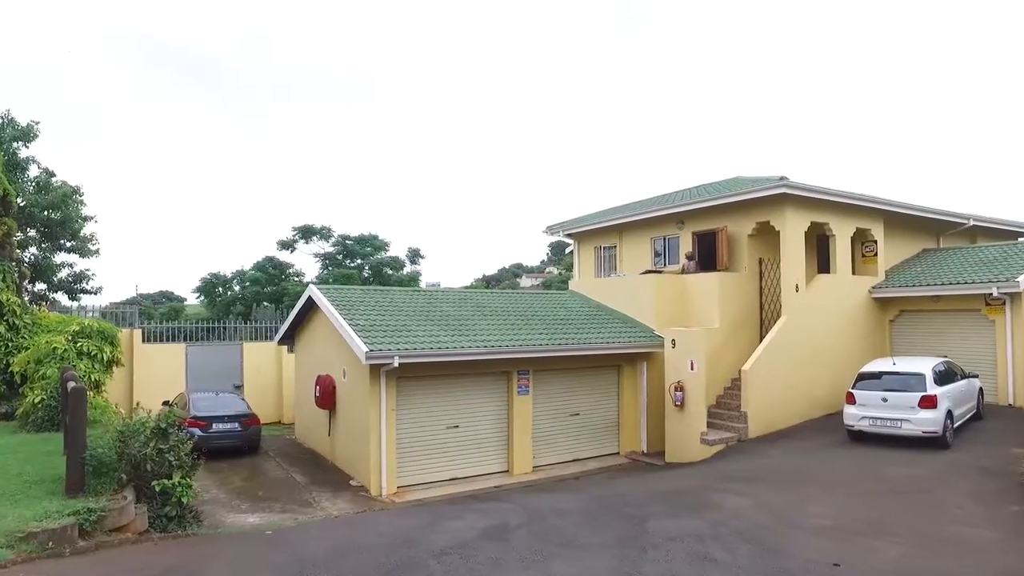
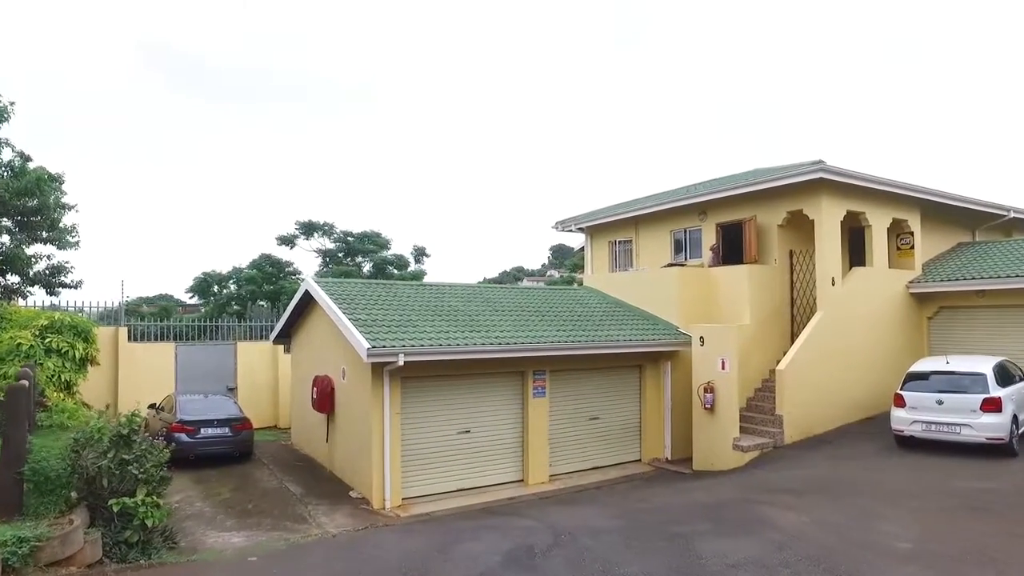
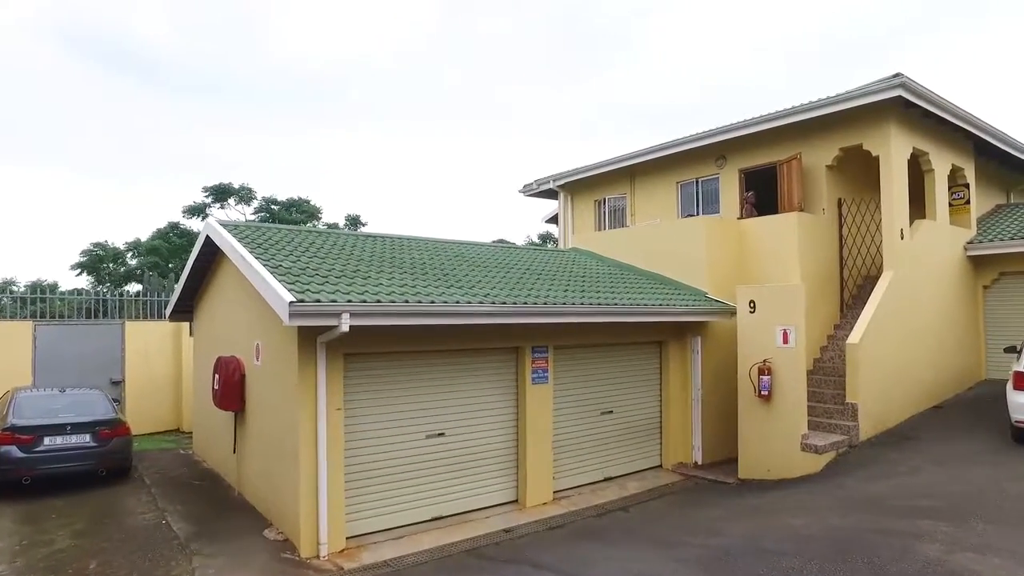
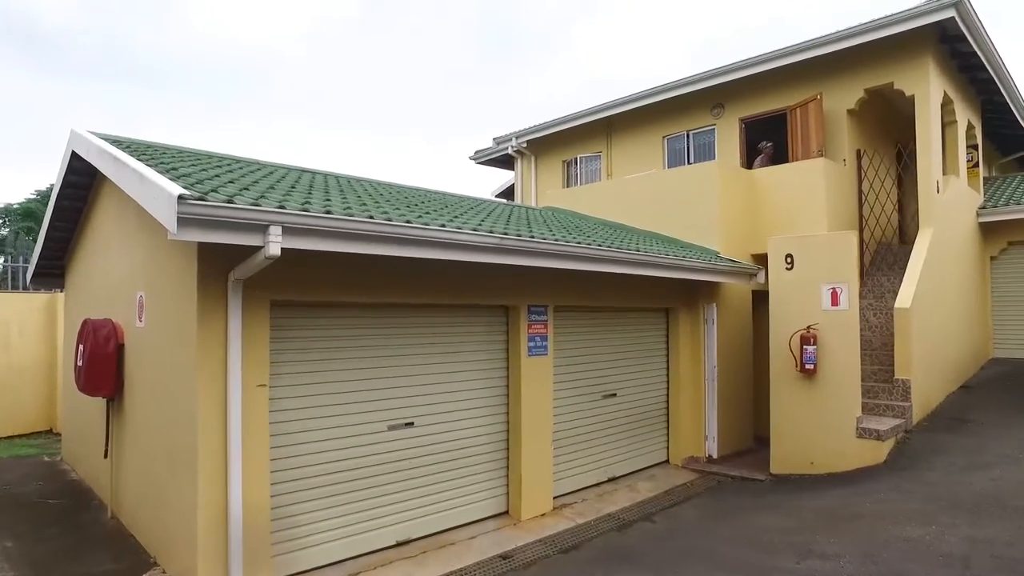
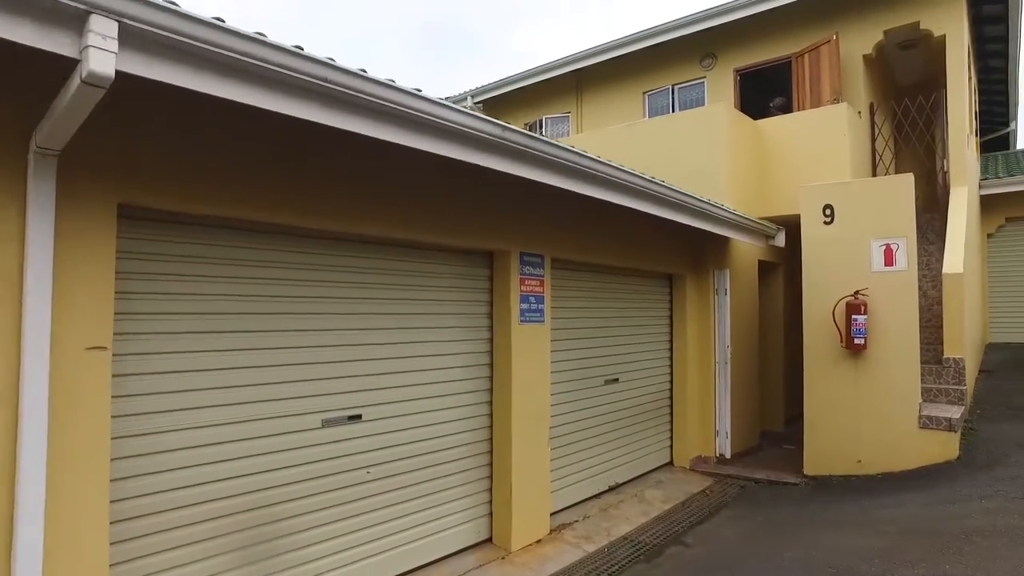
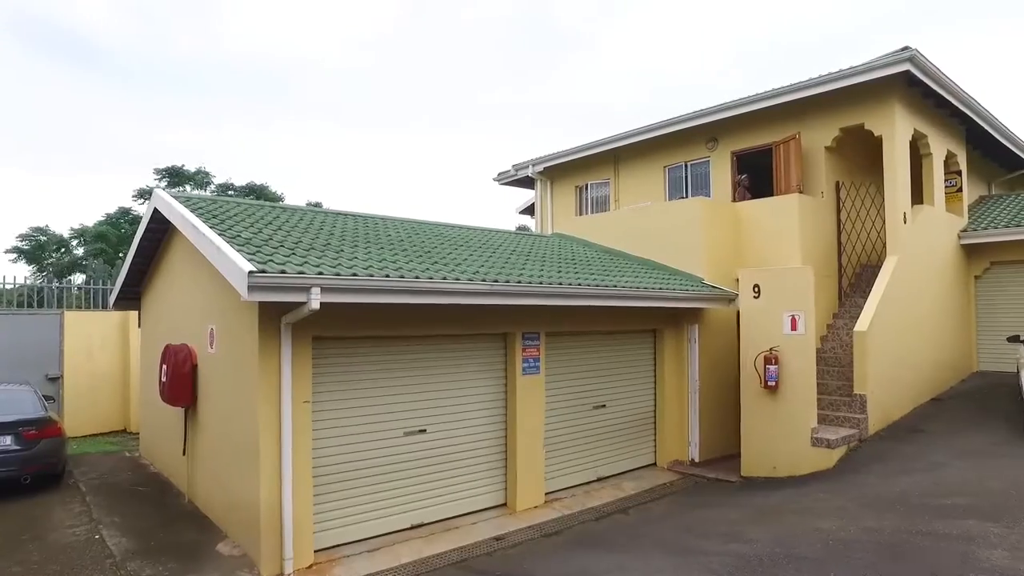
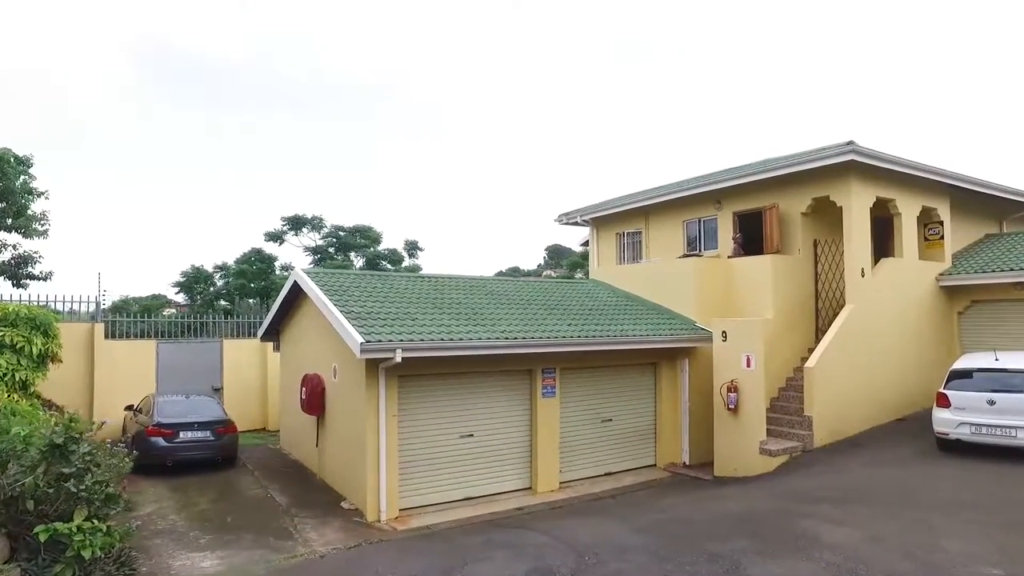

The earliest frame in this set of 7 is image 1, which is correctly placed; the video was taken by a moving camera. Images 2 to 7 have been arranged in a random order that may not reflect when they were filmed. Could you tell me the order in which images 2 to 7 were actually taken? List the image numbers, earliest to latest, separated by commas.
2, 7, 3, 6, 4, 5
